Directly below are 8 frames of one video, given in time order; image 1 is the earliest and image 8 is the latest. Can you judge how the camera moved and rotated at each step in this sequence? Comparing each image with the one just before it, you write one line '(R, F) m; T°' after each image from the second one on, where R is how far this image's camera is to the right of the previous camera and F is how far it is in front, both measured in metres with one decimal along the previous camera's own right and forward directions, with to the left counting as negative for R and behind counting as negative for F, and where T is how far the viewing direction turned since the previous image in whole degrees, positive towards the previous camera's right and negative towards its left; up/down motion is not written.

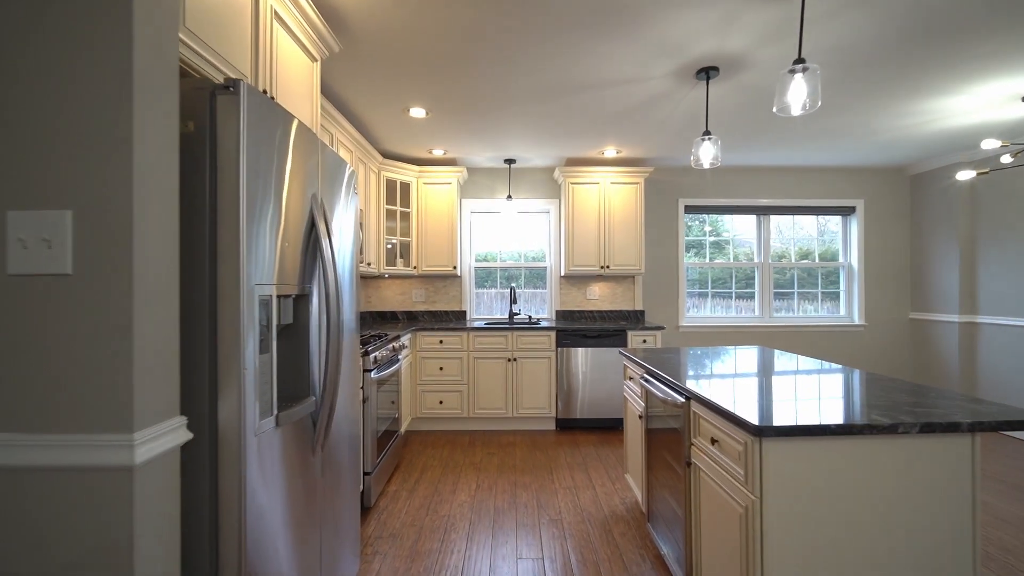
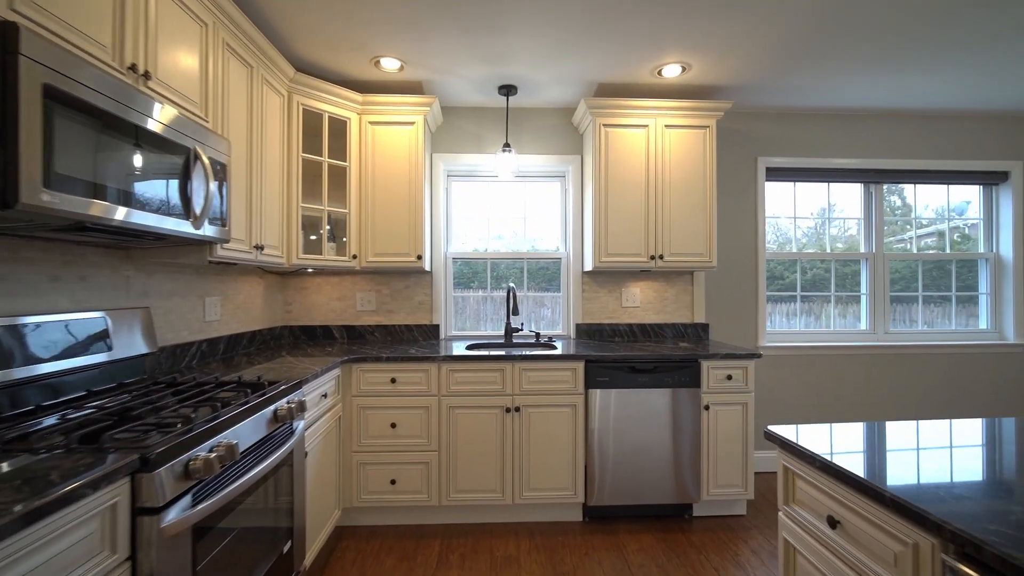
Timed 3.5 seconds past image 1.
(-0.1, +1.4) m; +2°
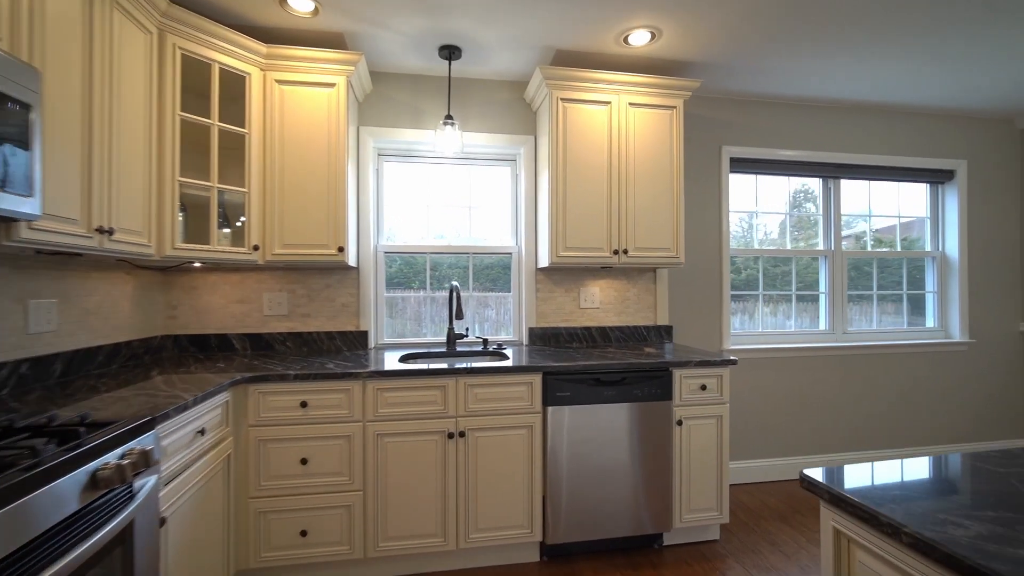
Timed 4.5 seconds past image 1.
(0.0, +0.4) m; +7°
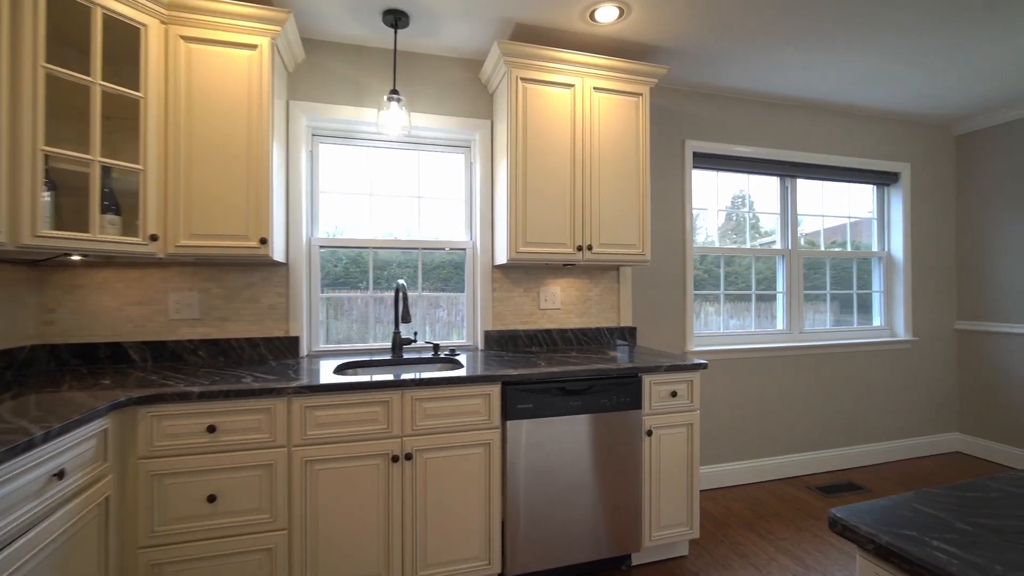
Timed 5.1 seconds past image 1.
(0.0, +0.2) m; +6°
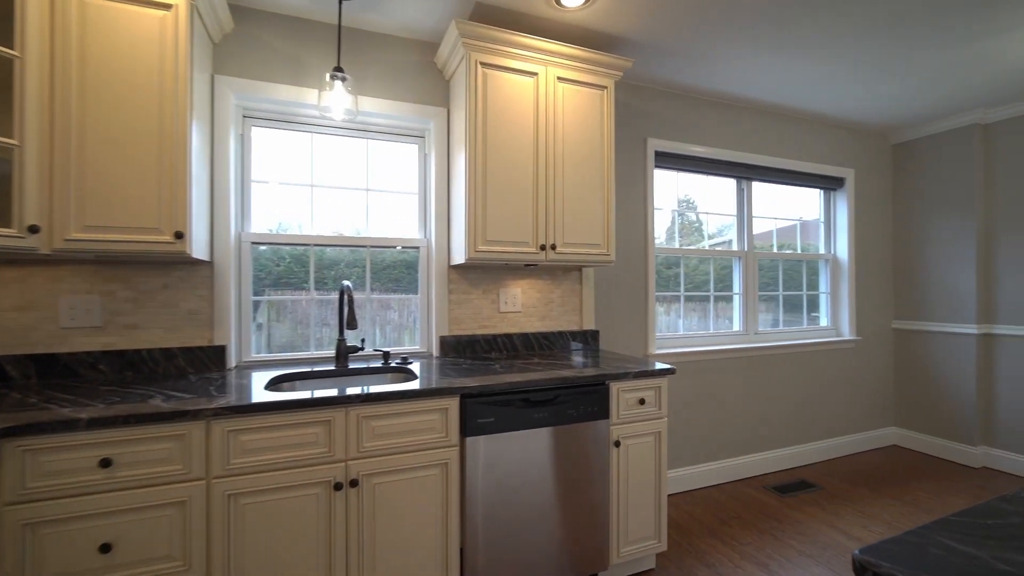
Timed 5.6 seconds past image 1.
(0.0, +0.1) m; +6°
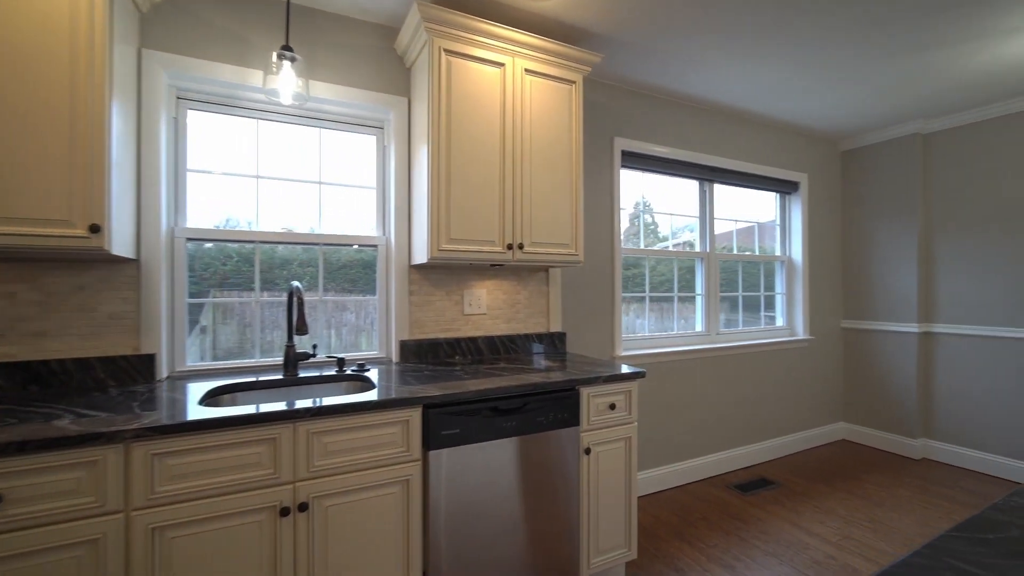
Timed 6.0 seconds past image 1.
(0.0, +0.1) m; +5°
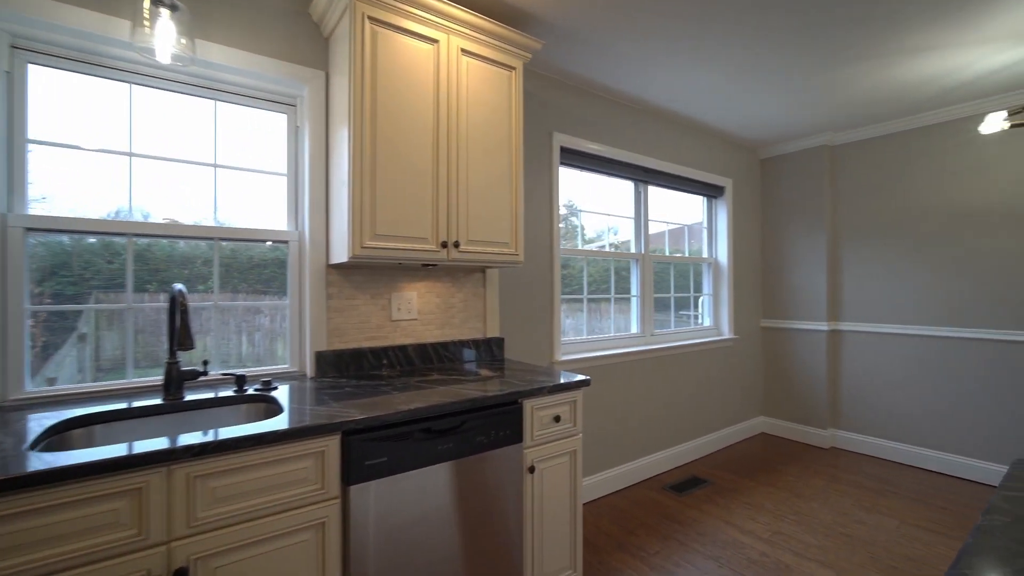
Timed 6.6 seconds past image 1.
(0.0, +0.2) m; +9°
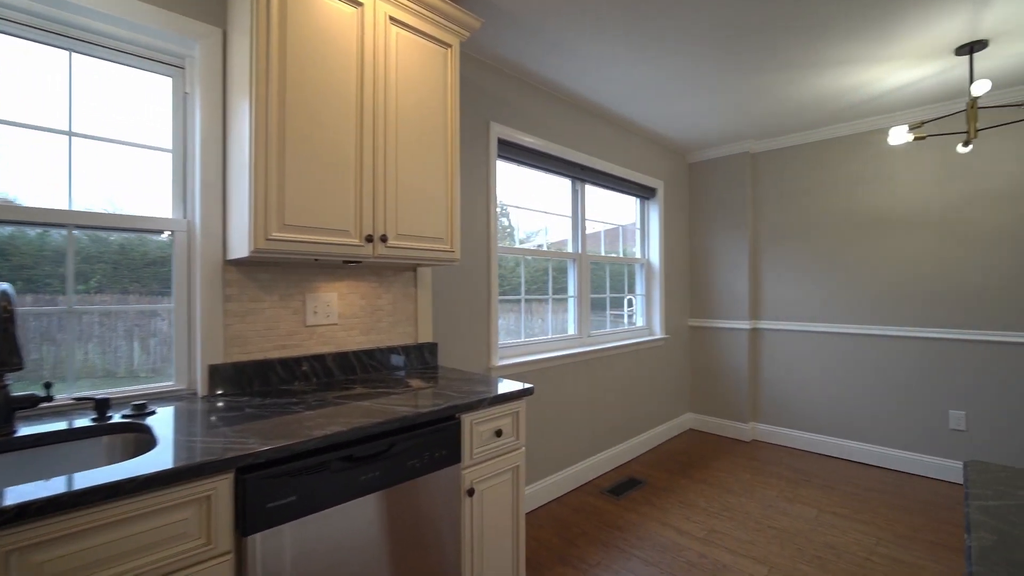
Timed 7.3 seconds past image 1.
(0.0, +0.2) m; +9°
